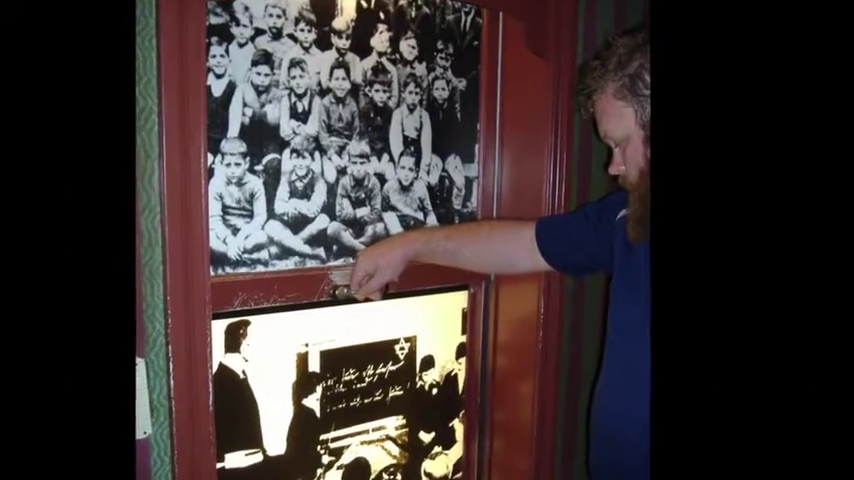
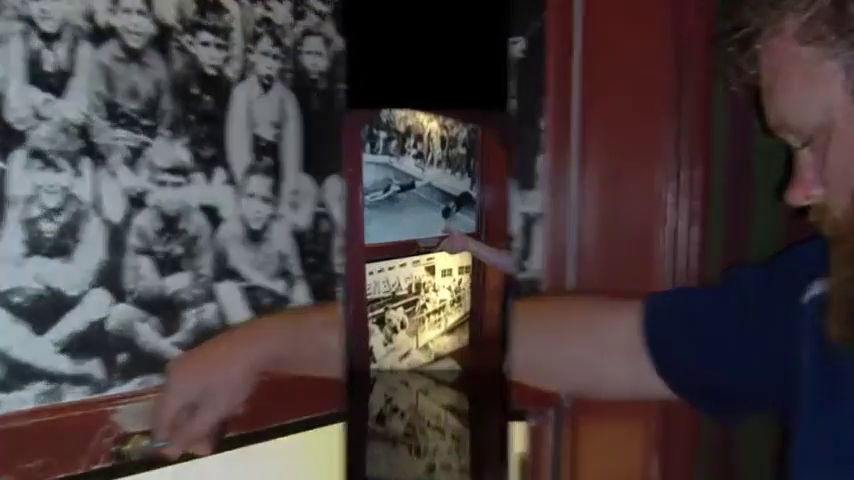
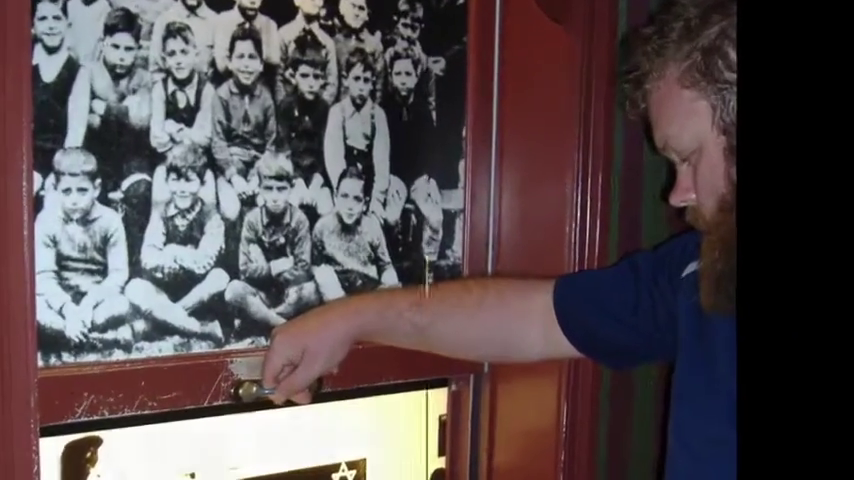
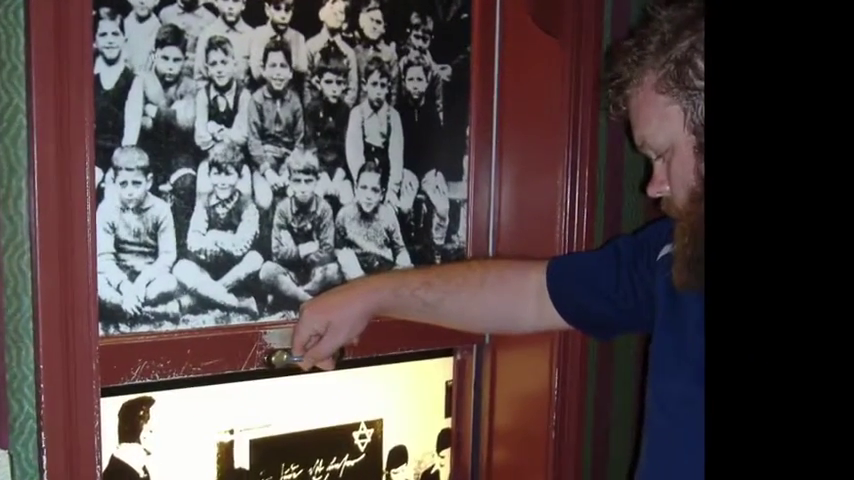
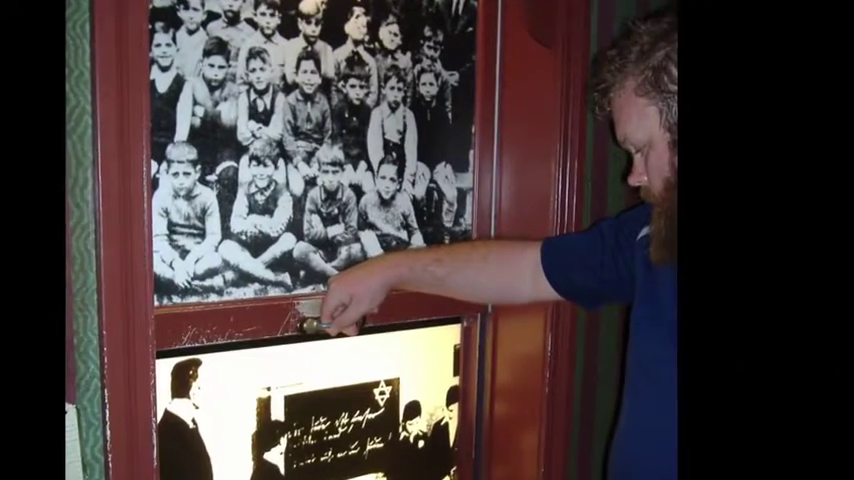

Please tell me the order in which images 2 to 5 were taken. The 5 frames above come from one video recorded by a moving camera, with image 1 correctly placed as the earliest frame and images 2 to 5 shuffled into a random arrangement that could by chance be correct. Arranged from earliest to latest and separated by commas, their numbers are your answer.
5, 4, 3, 2
